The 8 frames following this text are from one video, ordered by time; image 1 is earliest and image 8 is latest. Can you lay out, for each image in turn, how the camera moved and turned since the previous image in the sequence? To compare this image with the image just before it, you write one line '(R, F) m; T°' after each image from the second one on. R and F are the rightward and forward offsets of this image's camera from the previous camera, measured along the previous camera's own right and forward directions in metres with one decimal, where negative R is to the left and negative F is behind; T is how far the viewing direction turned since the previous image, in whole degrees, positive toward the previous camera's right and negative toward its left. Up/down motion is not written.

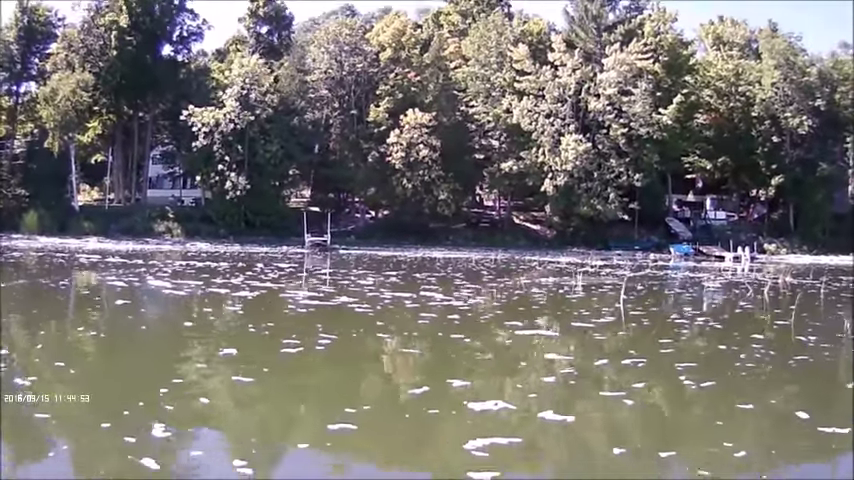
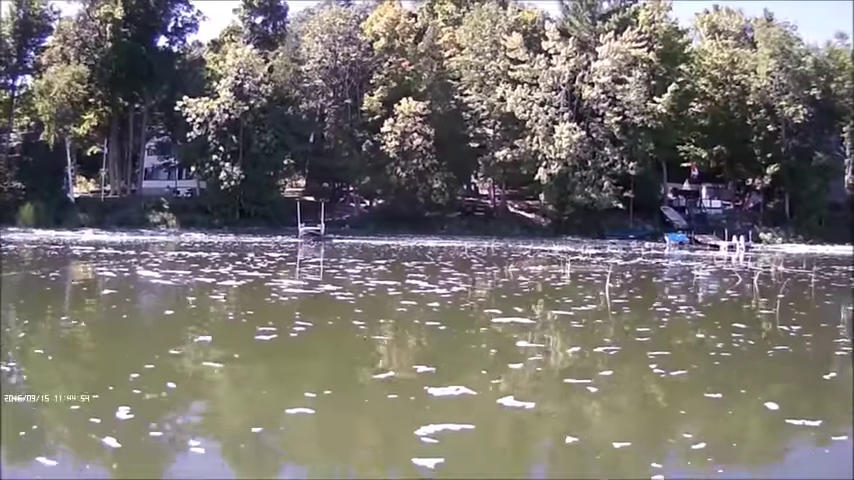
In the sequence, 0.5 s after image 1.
(+0.4, 0.0) m; 0°
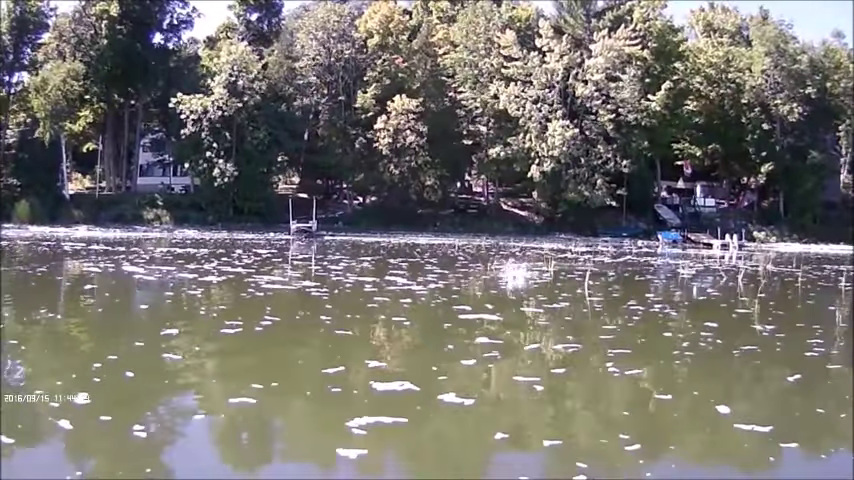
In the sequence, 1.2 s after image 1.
(+0.6, 0.0) m; 0°
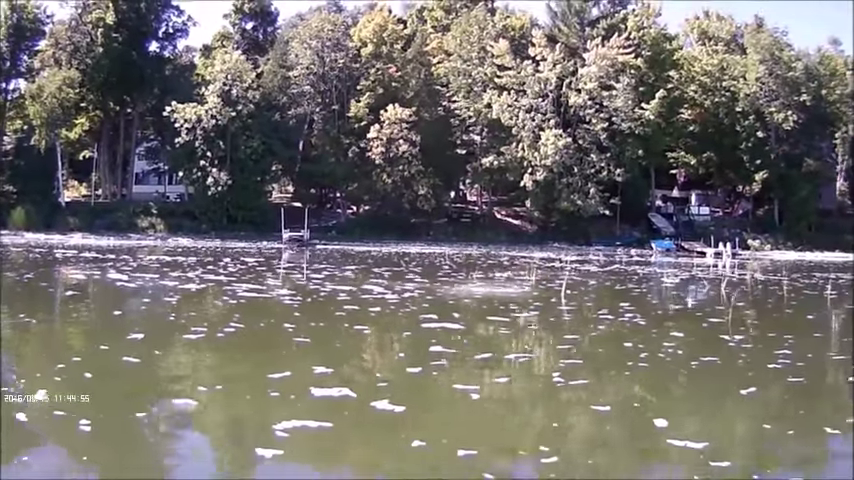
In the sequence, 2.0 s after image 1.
(+0.7, 0.0) m; 0°
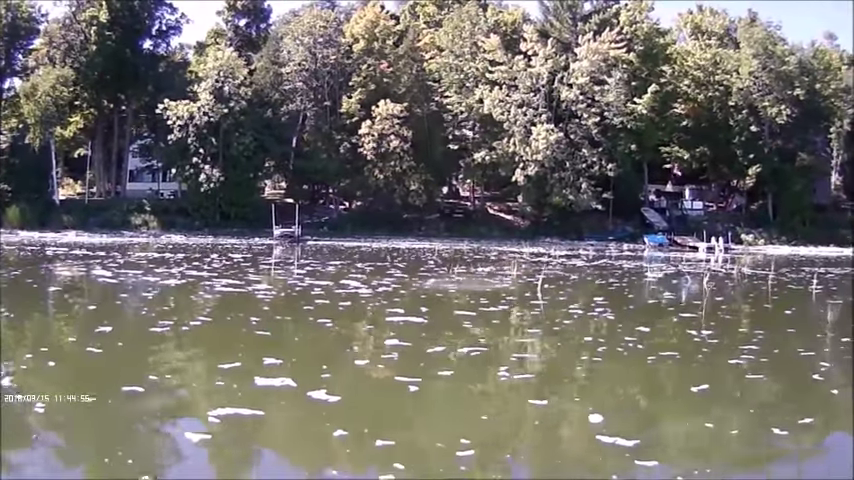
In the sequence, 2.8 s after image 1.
(+0.6, 0.0) m; 0°
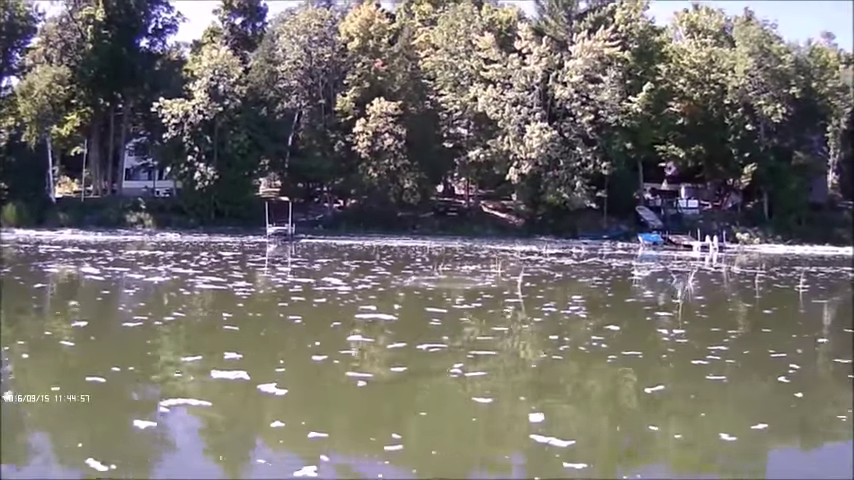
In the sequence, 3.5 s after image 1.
(+0.5, 0.0) m; 0°
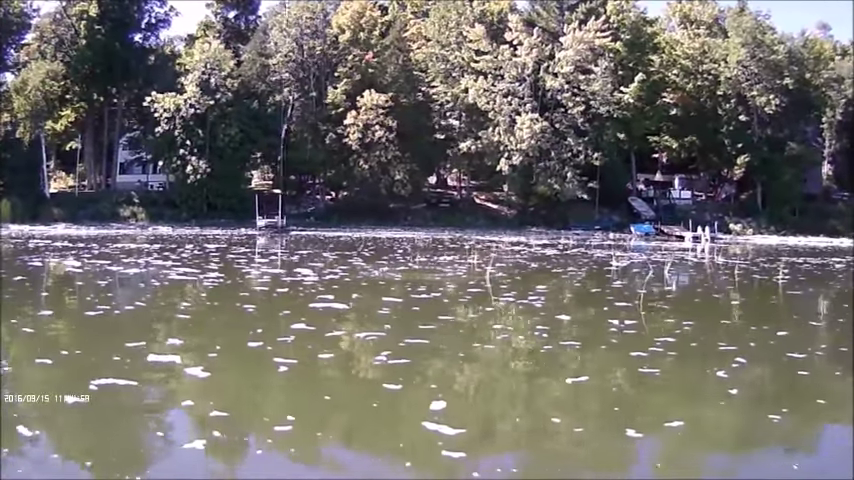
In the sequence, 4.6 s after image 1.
(+0.8, 0.0) m; -1°
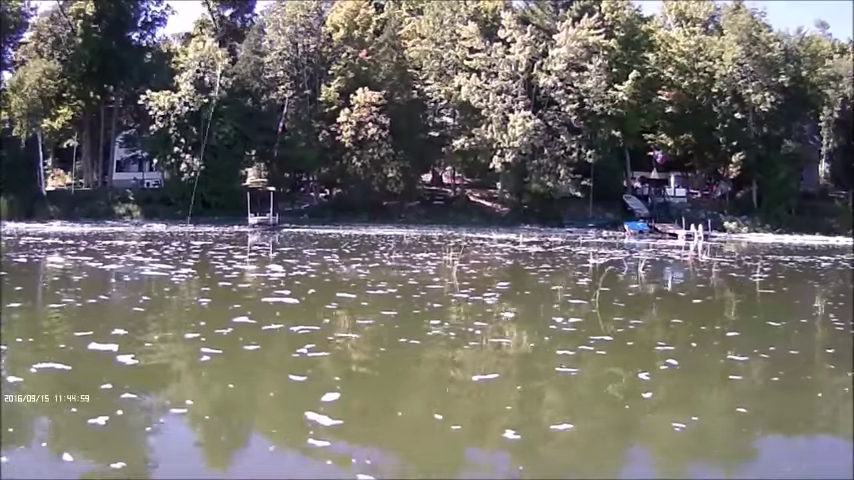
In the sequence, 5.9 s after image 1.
(+0.9, 0.0) m; -1°
